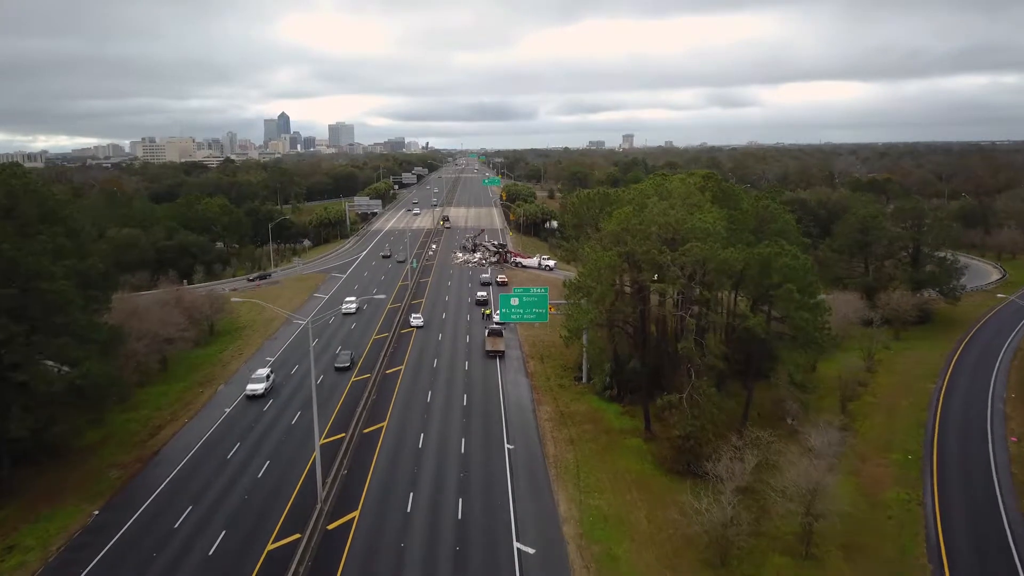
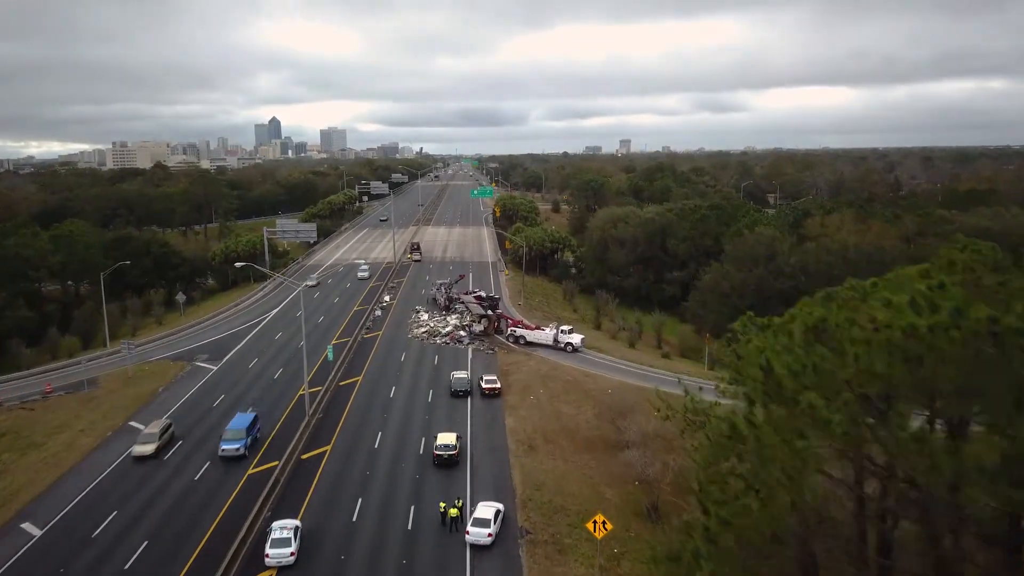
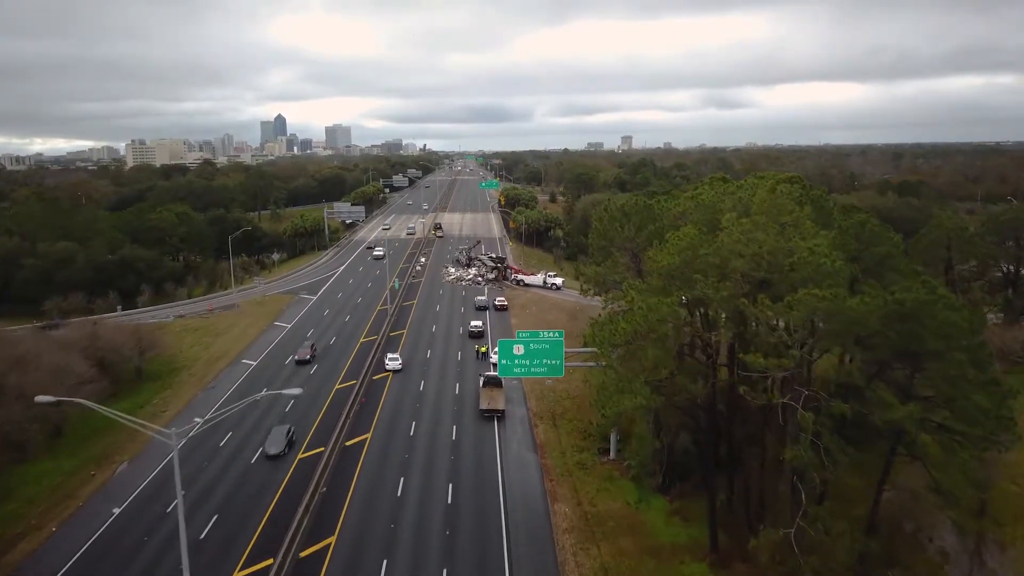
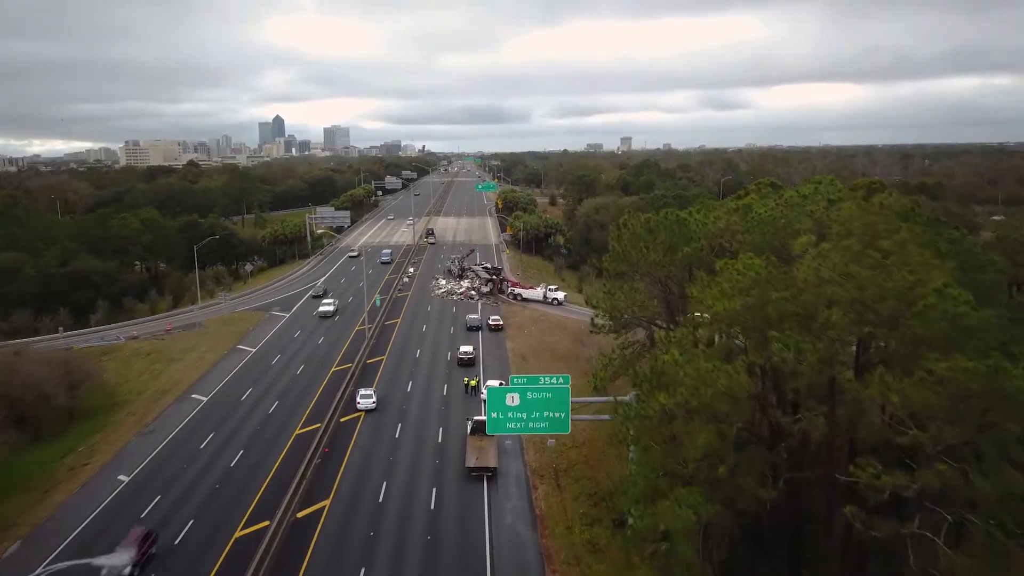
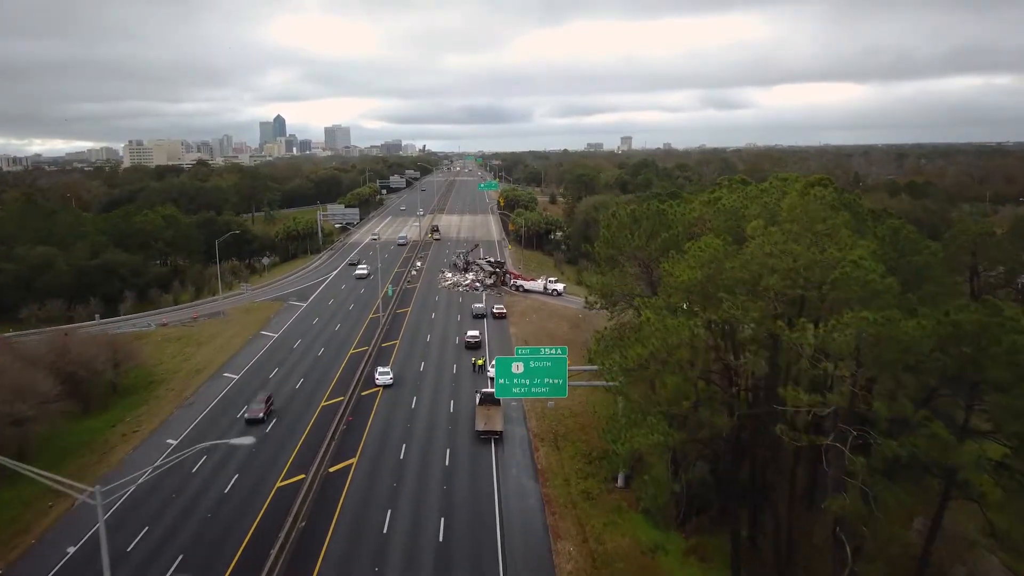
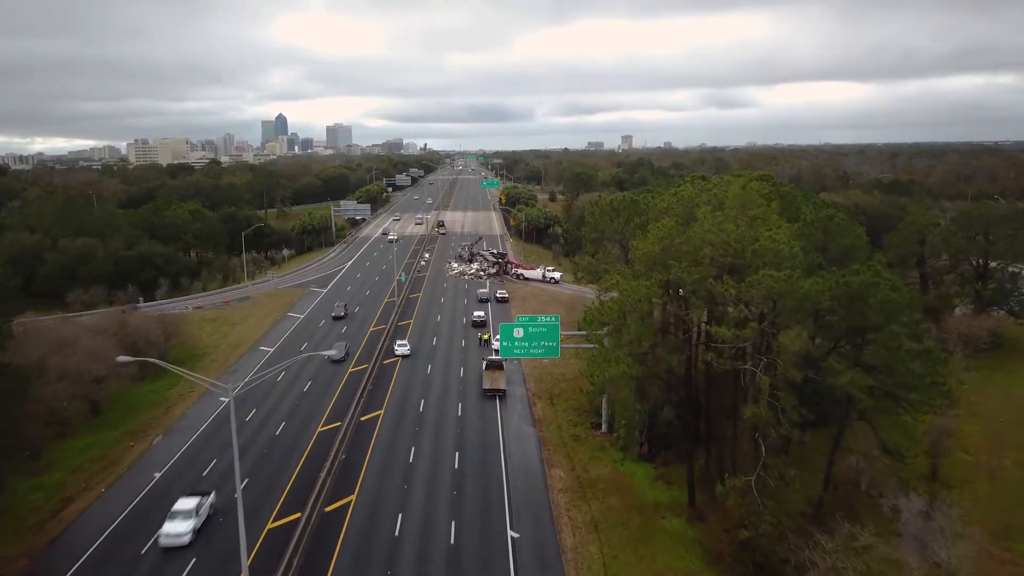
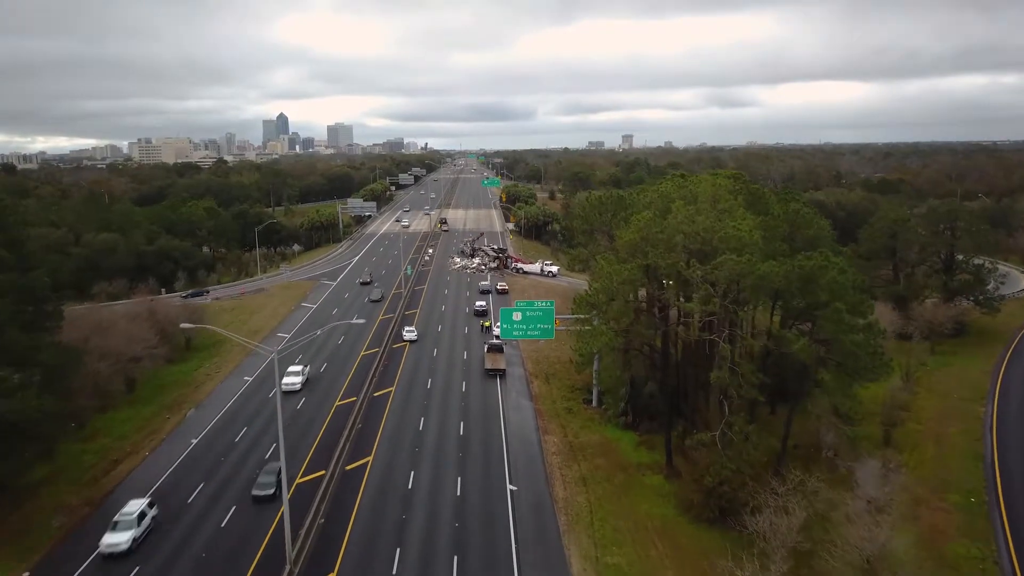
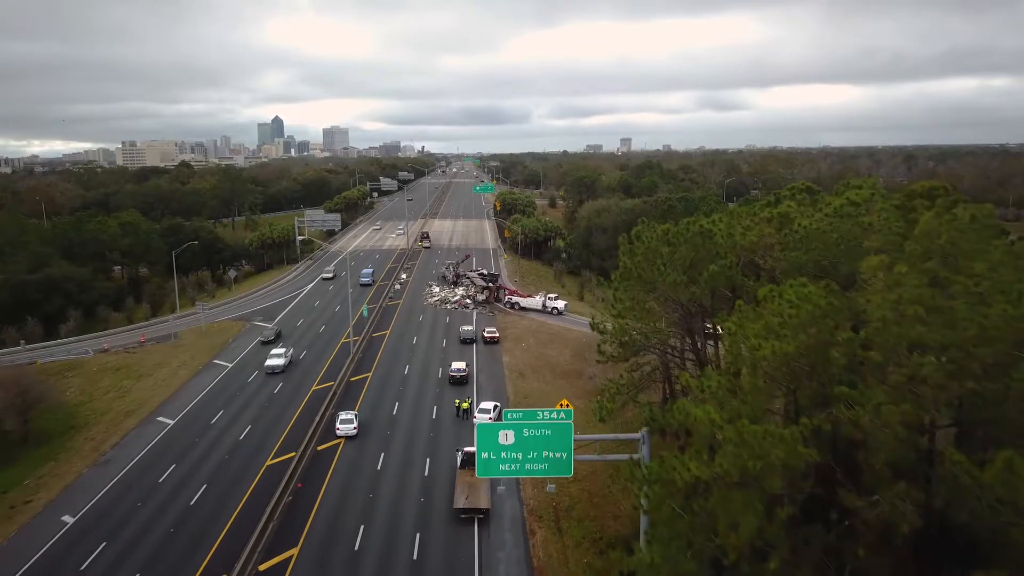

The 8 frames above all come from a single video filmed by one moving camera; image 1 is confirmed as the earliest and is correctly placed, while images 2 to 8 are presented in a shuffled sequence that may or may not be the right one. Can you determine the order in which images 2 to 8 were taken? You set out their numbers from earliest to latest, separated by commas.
7, 6, 3, 5, 4, 8, 2
